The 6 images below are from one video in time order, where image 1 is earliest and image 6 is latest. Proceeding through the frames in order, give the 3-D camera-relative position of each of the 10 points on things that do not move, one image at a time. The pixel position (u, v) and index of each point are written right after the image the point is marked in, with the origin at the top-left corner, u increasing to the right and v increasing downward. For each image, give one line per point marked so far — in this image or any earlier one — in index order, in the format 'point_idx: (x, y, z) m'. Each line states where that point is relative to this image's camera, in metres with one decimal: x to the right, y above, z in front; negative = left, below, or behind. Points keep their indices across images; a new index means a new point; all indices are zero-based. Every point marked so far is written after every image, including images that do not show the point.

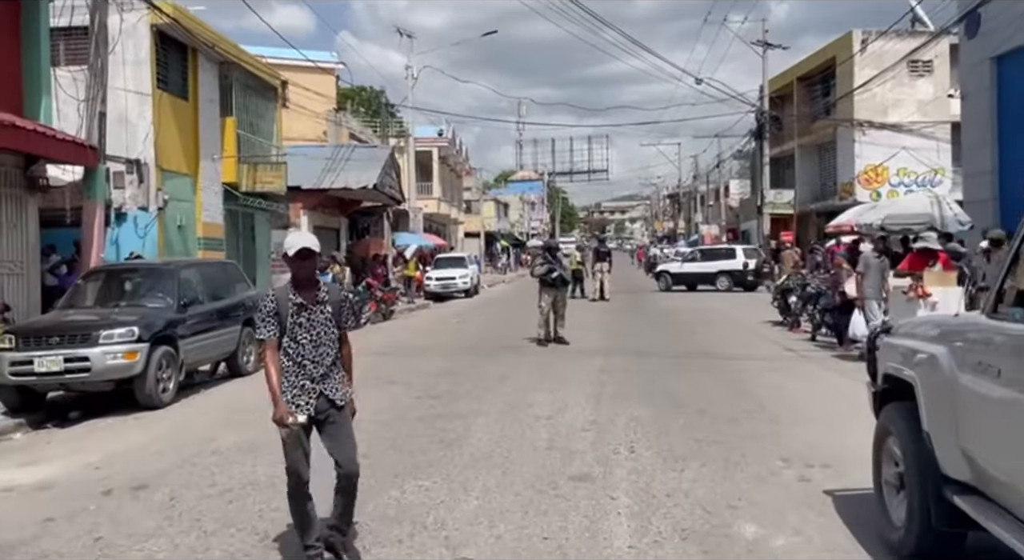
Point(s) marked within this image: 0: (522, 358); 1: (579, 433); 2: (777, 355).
0: (+0.2, -1.4, +15.5) m
1: (+0.7, -1.6, +9.1) m
2: (+4.9, -1.4, +15.7) m
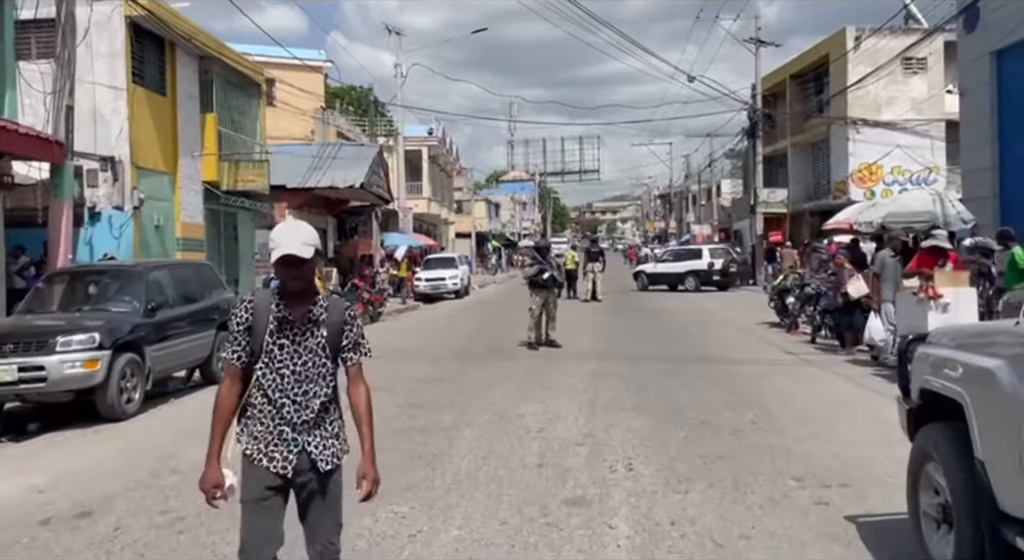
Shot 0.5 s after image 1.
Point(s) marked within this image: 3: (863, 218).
0: (0.0, -1.4, +14.8) m
1: (+0.6, -1.7, +8.4) m
2: (+4.7, -1.4, +15.0) m
3: (+8.1, +1.4, +19.7) m
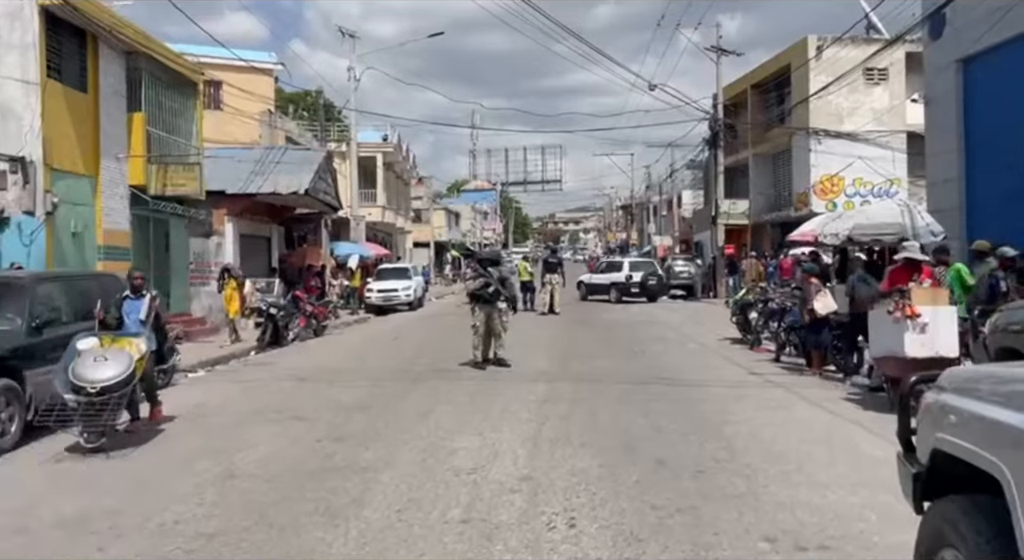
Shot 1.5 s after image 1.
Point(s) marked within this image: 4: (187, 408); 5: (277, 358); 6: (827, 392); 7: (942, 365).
0: (-0.9, -1.7, +13.5) m
1: (0.0, -1.8, +7.1) m
2: (+3.8, -1.6, +14.0) m
3: (+6.9, +1.1, +18.8) m
4: (-4.6, -1.8, +12.1) m
5: (-5.2, -1.7, +19.1) m
6: (+4.8, -1.7, +12.9) m
7: (+5.4, -1.1, +10.7) m
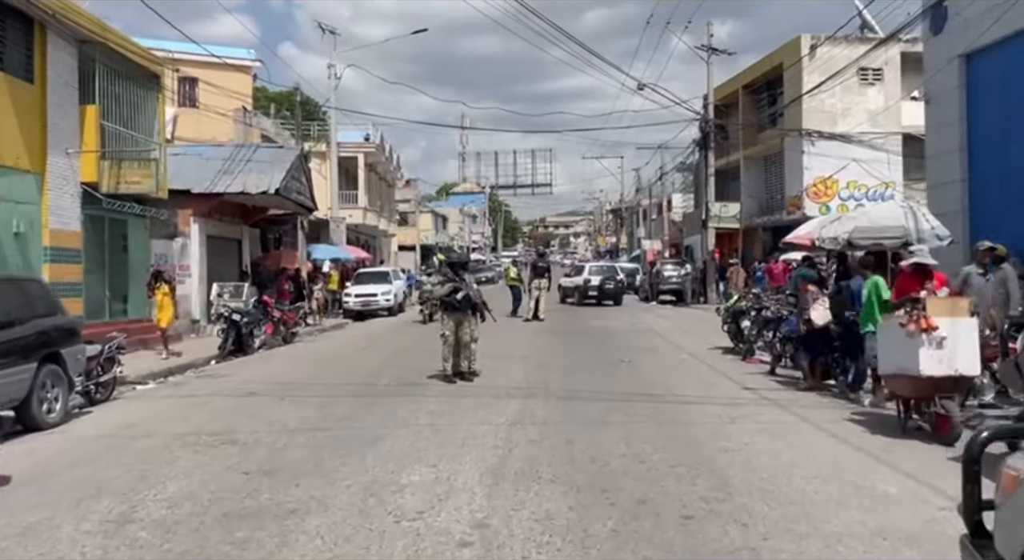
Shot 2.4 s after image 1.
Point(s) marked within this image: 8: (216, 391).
0: (-1.3, -1.8, +12.2) m
1: (-0.4, -1.9, +5.8) m
2: (+3.3, -1.8, +12.7) m
3: (+6.5, +1.0, +17.6) m
4: (-5.0, -1.9, +10.8) m
5: (-5.7, -1.8, +17.8) m
6: (+4.3, -1.8, +11.7) m
7: (+5.0, -1.2, +9.5) m
8: (-4.9, -1.8, +14.1) m
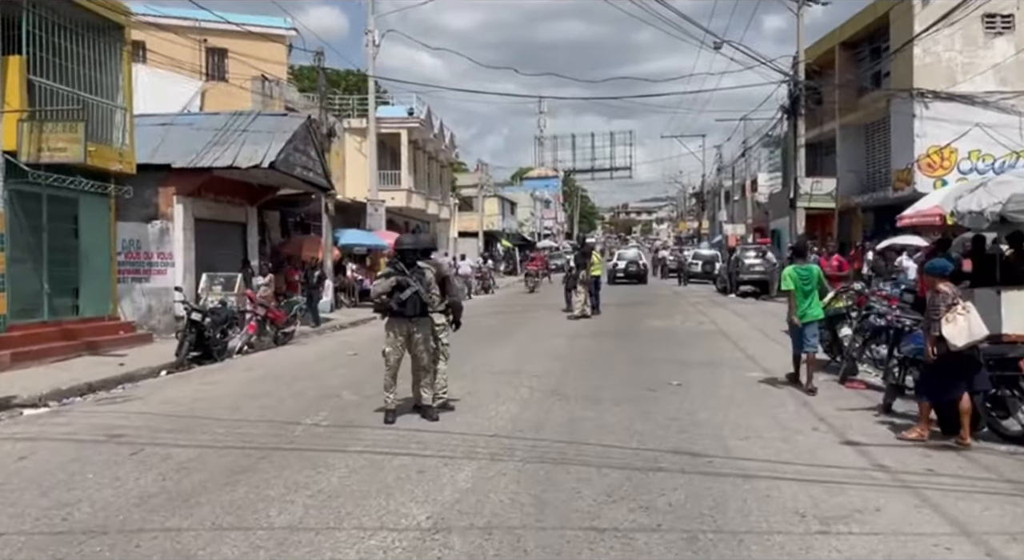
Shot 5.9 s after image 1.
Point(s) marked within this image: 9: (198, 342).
0: (-1.7, -1.7, +7.8) m
1: (-1.4, -1.9, +1.4) m
2: (+2.9, -1.7, +7.9) m
3: (+6.5, +1.1, +12.4) m
4: (-5.6, -1.8, +6.8) m
5: (-5.6, -1.7, +13.8) m
6: (+3.8, -1.8, +6.7) m
7: (+4.3, -1.2, +4.5) m
8: (-5.1, -1.8, +10.1) m
9: (-6.4, -1.3, +17.4) m
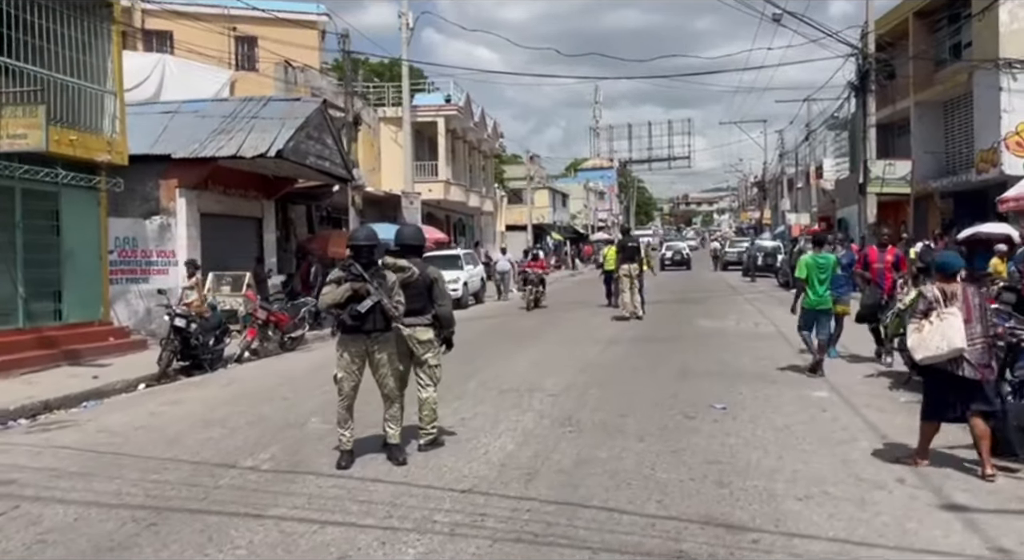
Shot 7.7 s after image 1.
0: (-2.0, -1.8, +5.8) m
1: (-2.1, -2.0, -0.7) m
2: (+2.7, -1.7, +5.5) m
3: (+6.6, +1.1, +9.7) m
4: (-5.9, -2.0, +5.0) m
5: (-5.4, -1.8, +12.0) m
6: (+3.5, -1.8, +4.3) m
7: (+3.8, -1.2, +2.0) m
8: (-5.2, -1.8, +8.2) m
9: (-5.9, -1.3, +15.6) m
